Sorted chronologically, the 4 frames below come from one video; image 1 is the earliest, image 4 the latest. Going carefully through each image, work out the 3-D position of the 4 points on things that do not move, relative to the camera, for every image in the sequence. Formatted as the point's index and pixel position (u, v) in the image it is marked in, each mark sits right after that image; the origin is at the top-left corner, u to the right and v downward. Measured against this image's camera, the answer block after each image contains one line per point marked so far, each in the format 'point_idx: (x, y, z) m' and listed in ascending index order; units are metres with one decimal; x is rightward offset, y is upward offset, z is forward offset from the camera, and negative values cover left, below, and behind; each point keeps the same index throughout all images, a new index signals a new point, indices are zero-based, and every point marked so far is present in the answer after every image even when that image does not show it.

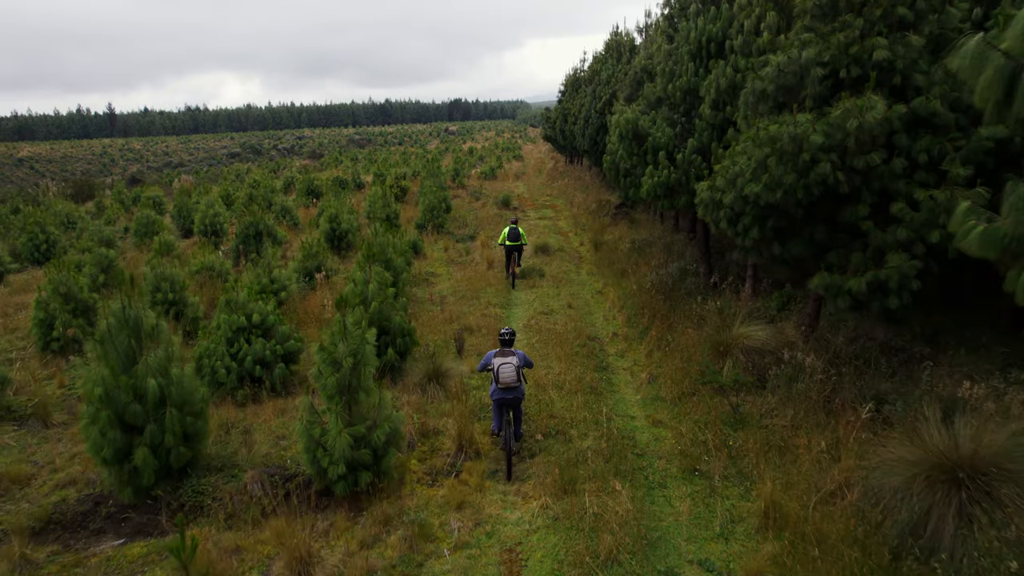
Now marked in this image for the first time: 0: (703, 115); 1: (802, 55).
0: (+2.4, +2.2, +8.7) m
1: (+2.5, +2.0, +5.8) m
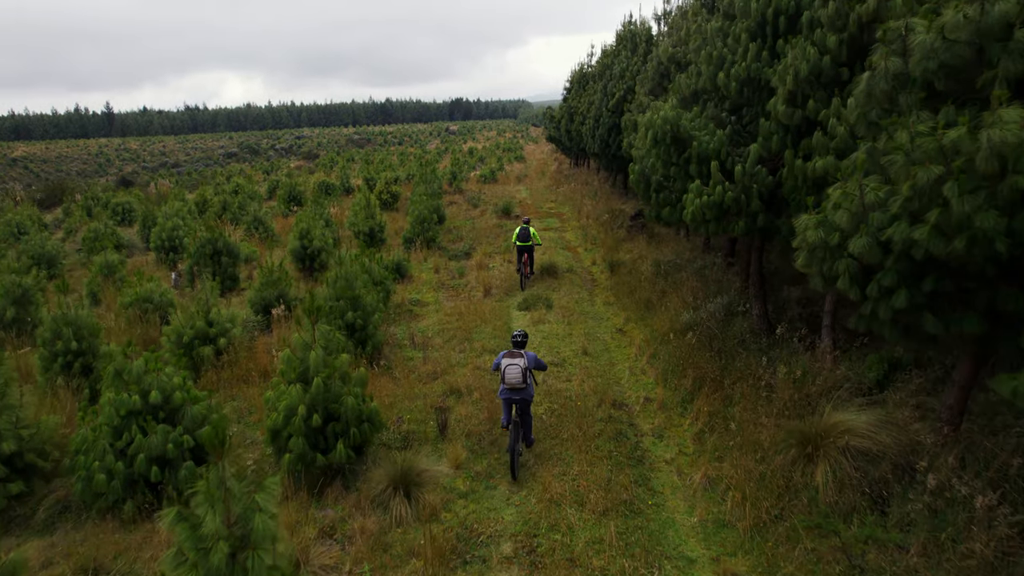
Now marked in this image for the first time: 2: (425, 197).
0: (+2.4, +1.6, +6.4) m
1: (+2.5, +1.4, +3.5) m
2: (-2.4, +2.5, +18.6) m
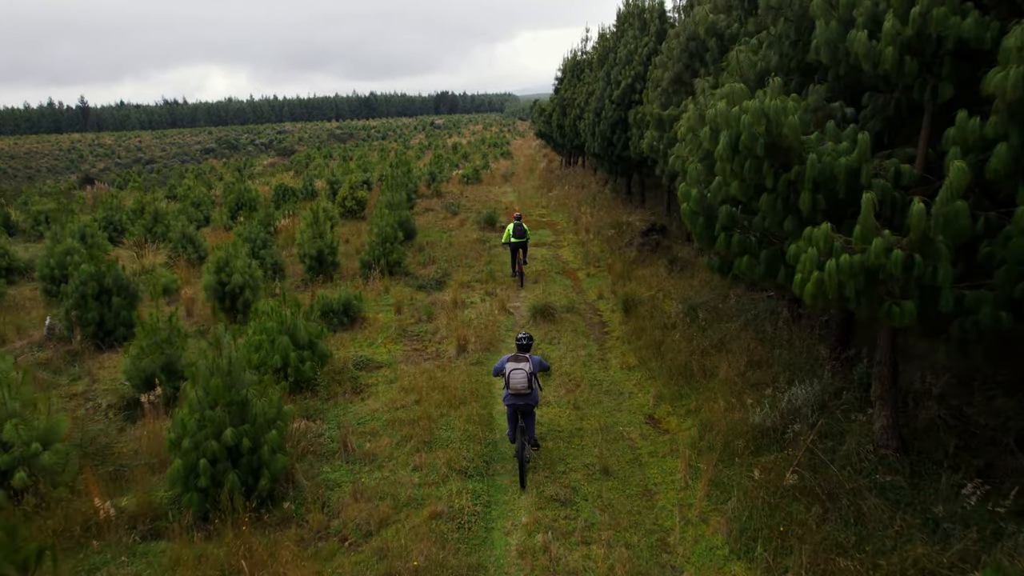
0: (+2.3, +0.9, +3.3) m
1: (+2.4, +0.7, +0.4) m
2: (-2.7, +1.8, +15.4) m
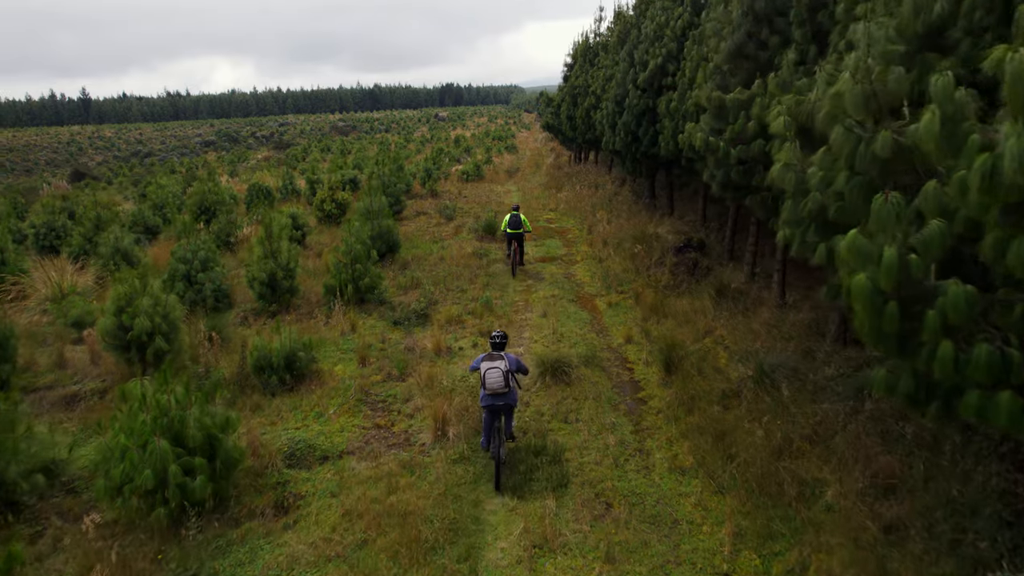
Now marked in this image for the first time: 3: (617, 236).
0: (+2.3, +0.3, +0.6) m
1: (+2.3, 0.0, -2.3) m
2: (-2.7, +1.3, +12.7) m
3: (+2.1, +1.0, +13.4) m
